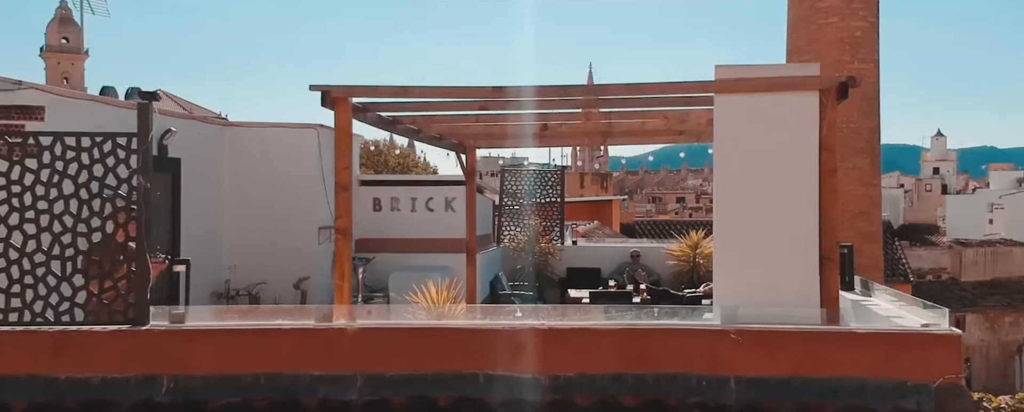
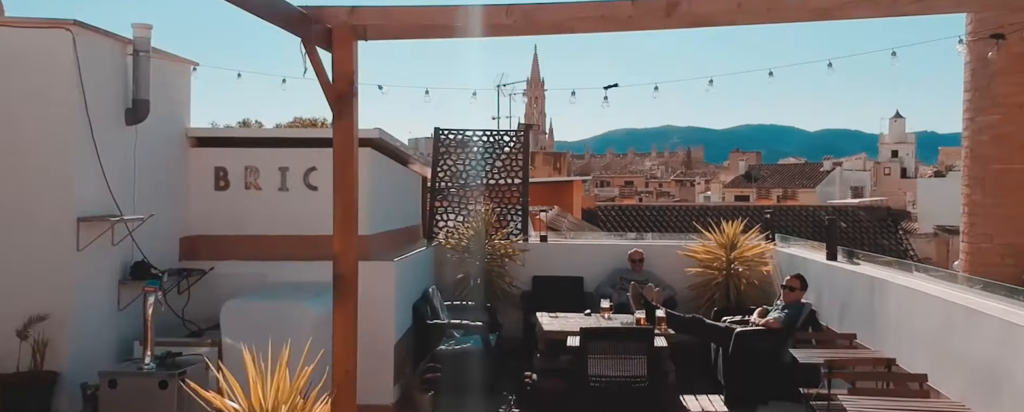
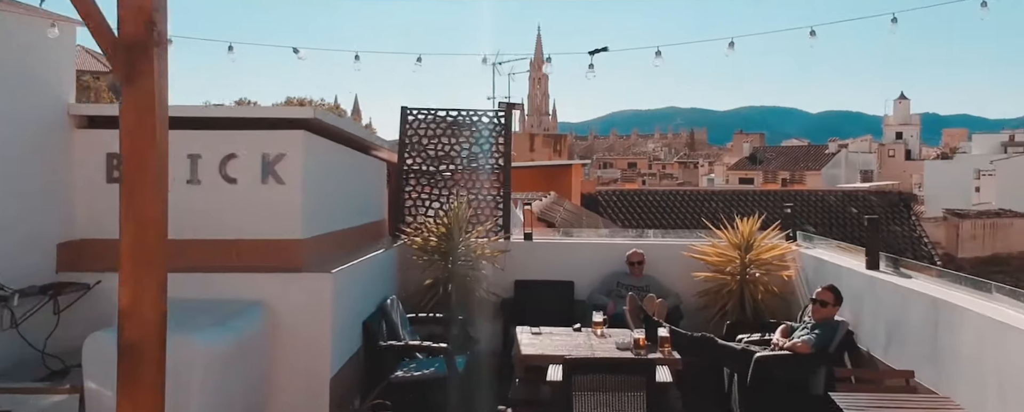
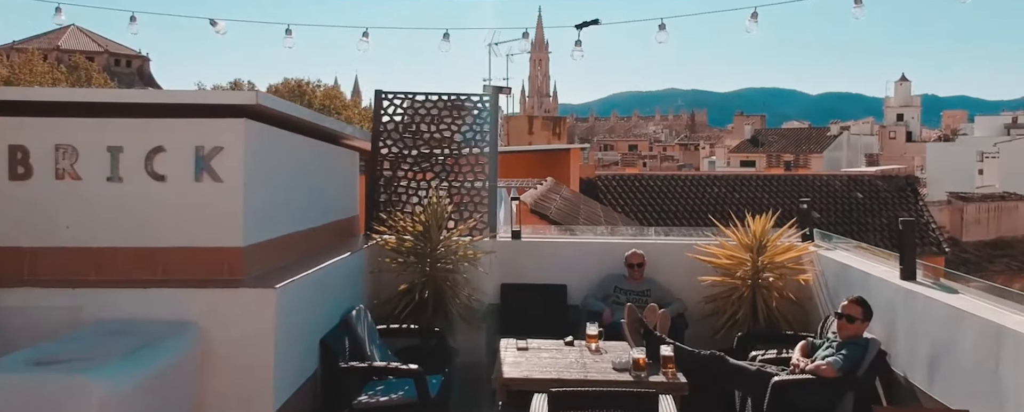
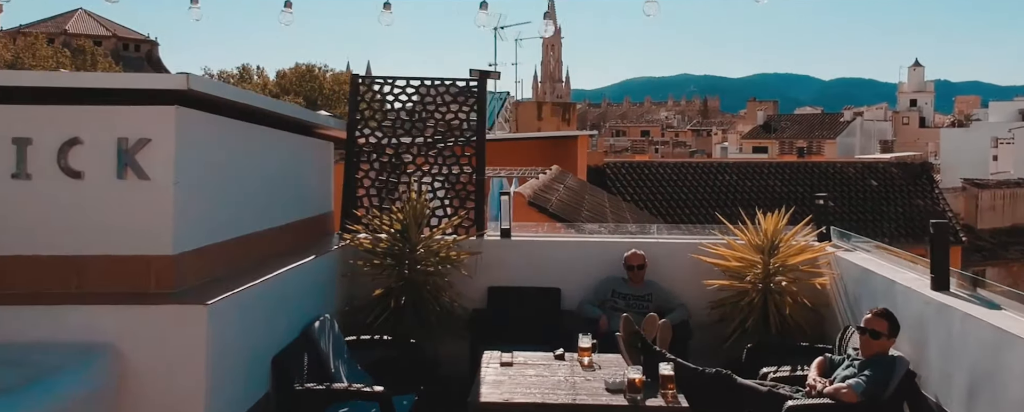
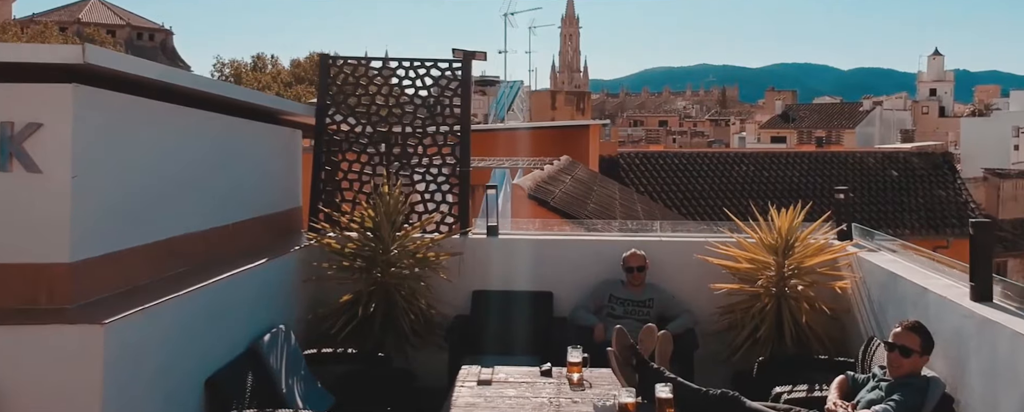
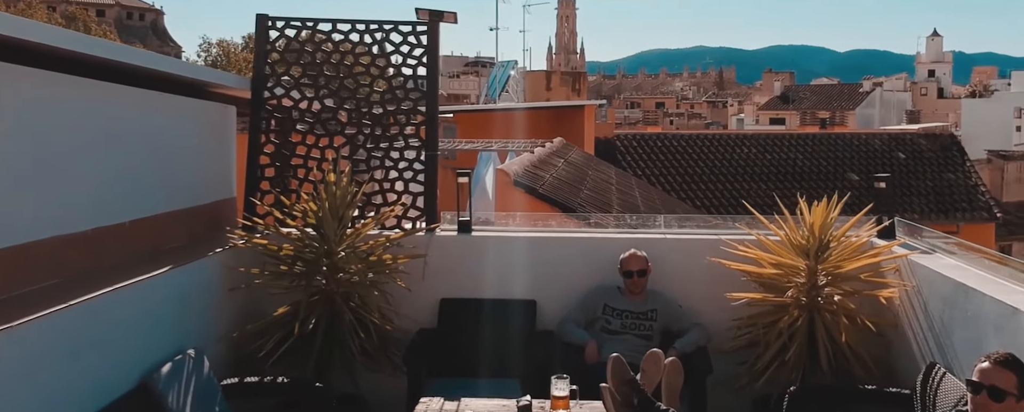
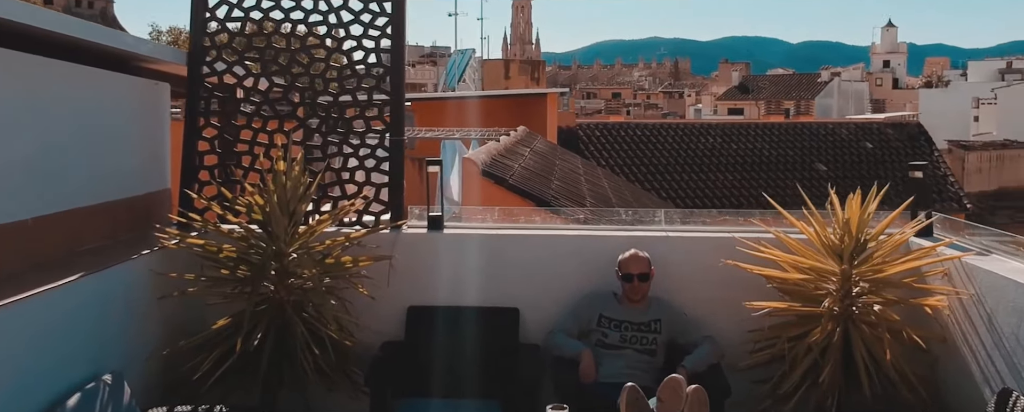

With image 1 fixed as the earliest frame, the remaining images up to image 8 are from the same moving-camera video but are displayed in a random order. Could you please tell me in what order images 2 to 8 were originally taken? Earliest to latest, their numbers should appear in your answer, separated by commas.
2, 3, 4, 5, 6, 7, 8
